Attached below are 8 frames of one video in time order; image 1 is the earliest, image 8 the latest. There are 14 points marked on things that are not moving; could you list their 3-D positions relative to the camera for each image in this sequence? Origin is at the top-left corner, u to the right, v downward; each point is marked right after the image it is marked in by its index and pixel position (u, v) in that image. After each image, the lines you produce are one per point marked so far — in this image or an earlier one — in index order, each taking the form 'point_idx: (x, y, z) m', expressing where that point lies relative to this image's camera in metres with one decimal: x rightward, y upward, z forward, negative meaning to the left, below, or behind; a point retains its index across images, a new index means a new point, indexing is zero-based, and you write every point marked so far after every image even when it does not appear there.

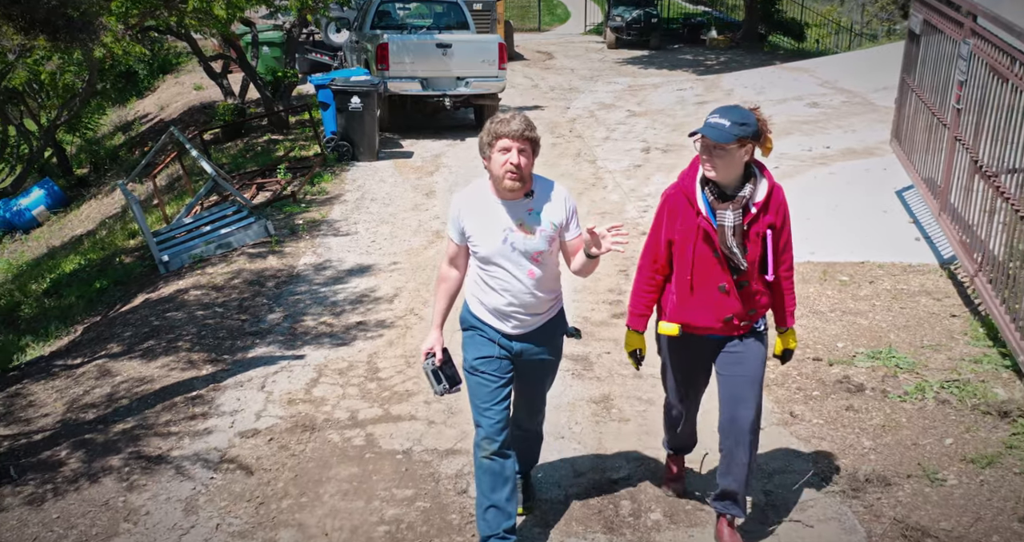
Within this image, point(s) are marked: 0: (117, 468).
0: (-2.0, -1.0, +4.1) m
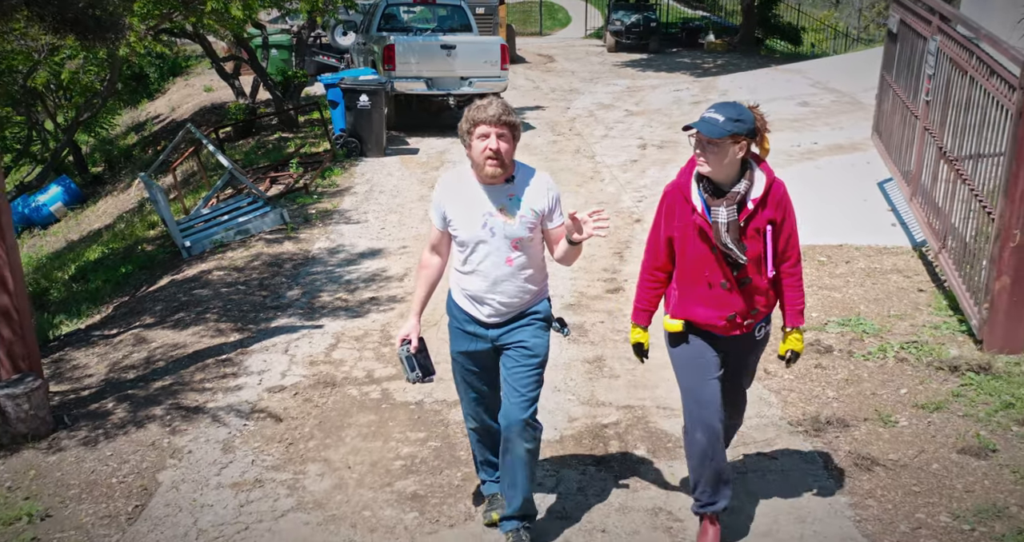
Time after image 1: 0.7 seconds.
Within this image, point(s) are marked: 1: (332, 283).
0: (-2.0, -0.8, +4.5) m
1: (-1.5, -0.1, +6.6) m
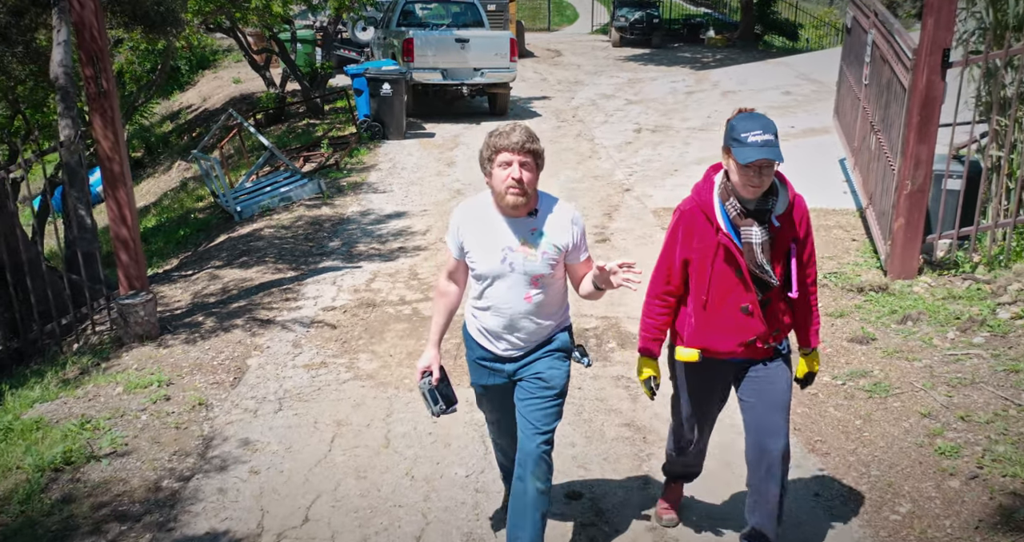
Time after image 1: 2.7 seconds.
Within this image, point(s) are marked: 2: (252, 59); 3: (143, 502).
0: (-1.9, -0.4, +5.8) m
1: (-1.4, +0.3, +7.8) m
2: (-5.1, +4.1, +16.0) m
3: (-1.7, -1.0, +3.7) m
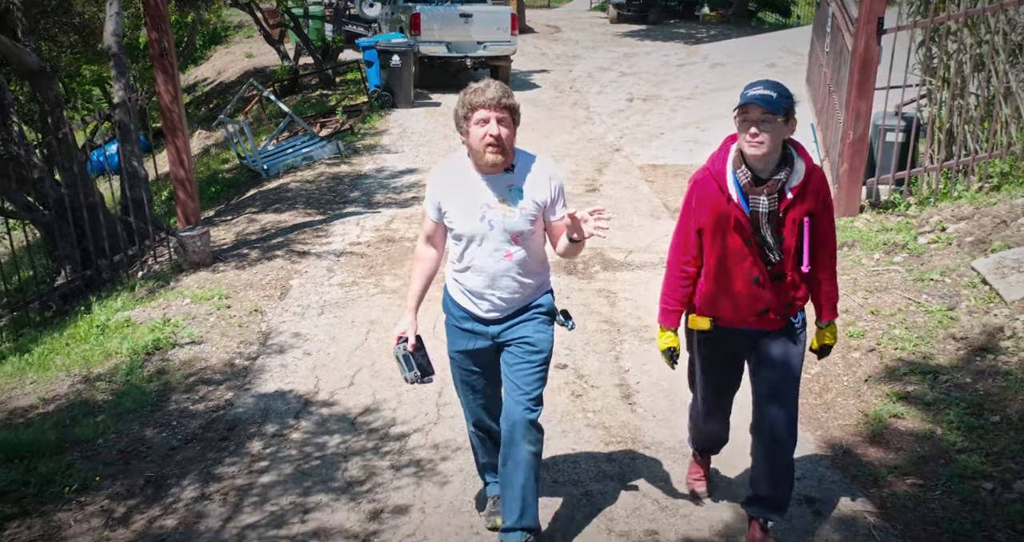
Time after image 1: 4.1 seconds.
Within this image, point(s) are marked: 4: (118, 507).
0: (-1.9, +0.1, +6.8) m
1: (-1.4, +0.9, +8.8) m
2: (-5.1, +4.9, +16.9) m
3: (-1.7, -0.6, +4.8) m
4: (-1.7, -1.0, +3.4) m
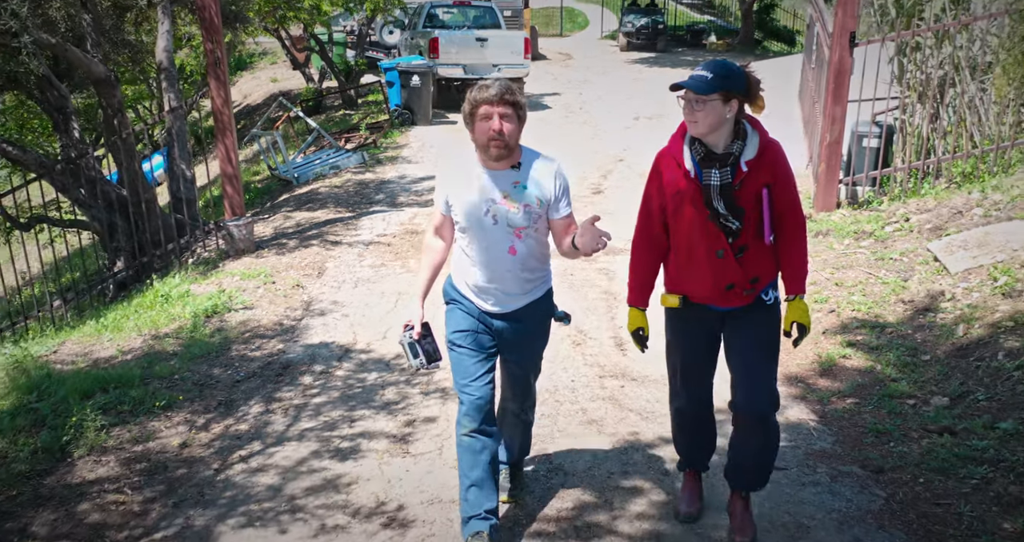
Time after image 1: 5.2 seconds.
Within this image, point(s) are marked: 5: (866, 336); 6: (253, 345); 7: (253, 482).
0: (-1.8, +0.3, +7.6) m
1: (-1.3, +0.9, +9.6) m
2: (-4.8, +4.7, +17.9) m
3: (-1.6, -0.4, +5.5) m
4: (-1.6, -0.8, +4.2) m
5: (+2.1, -0.4, +4.9) m
6: (-1.7, -0.5, +5.3) m
7: (-1.1, -0.9, +3.6) m
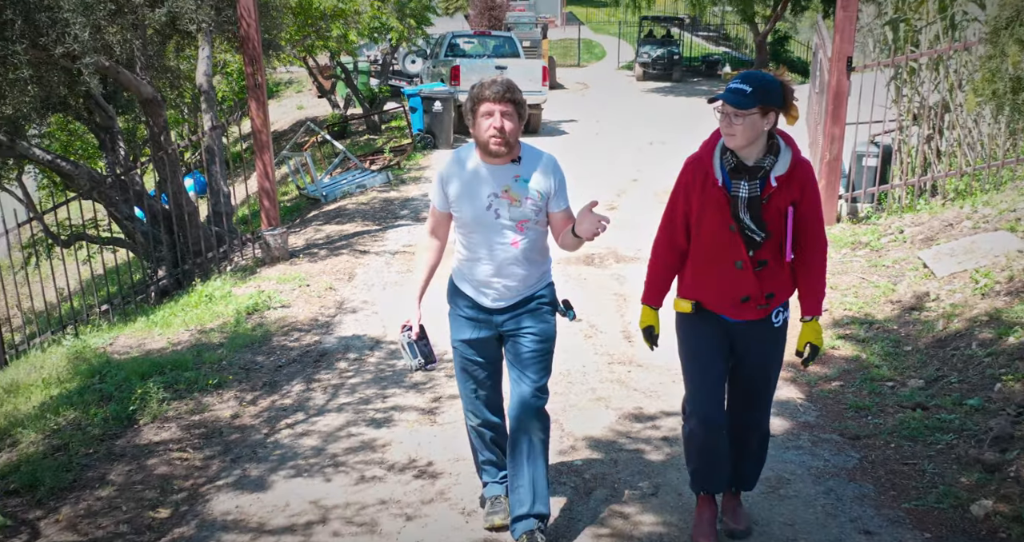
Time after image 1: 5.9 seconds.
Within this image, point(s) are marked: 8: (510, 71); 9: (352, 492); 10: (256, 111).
0: (-1.7, +0.2, +8.2) m
1: (-1.0, +0.8, +10.2) m
2: (-4.4, +4.2, +18.6) m
3: (-1.5, -0.4, +6.0) m
4: (-1.5, -0.7, +4.7) m
5: (+2.2, -0.4, +5.3) m
6: (-1.6, -0.5, +5.8) m
7: (-1.1, -0.9, +4.0) m
8: (0.0, +4.0, +16.3) m
9: (-0.7, -1.0, +3.6) m
10: (-2.5, +1.6, +8.0) m
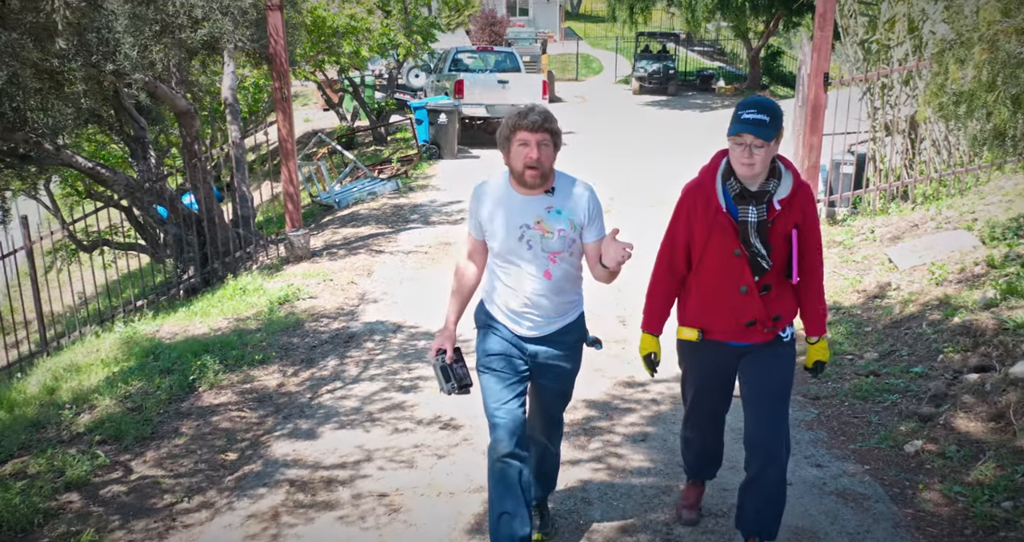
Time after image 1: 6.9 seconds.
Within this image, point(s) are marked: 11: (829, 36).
0: (-1.6, +0.2, +8.8) m
1: (-1.0, +0.8, +10.9) m
2: (-4.4, +4.1, +19.4) m
3: (-1.4, -0.3, +6.7) m
4: (-1.5, -0.6, +5.4) m
5: (+2.3, -0.3, +5.9) m
6: (-1.5, -0.4, +6.4) m
7: (-1.0, -0.8, +4.7) m
8: (0.0, +3.9, +17.0) m
9: (-0.6, -0.9, +4.2) m
10: (-2.4, +1.6, +8.7) m
11: (+3.2, +2.4, +8.2) m
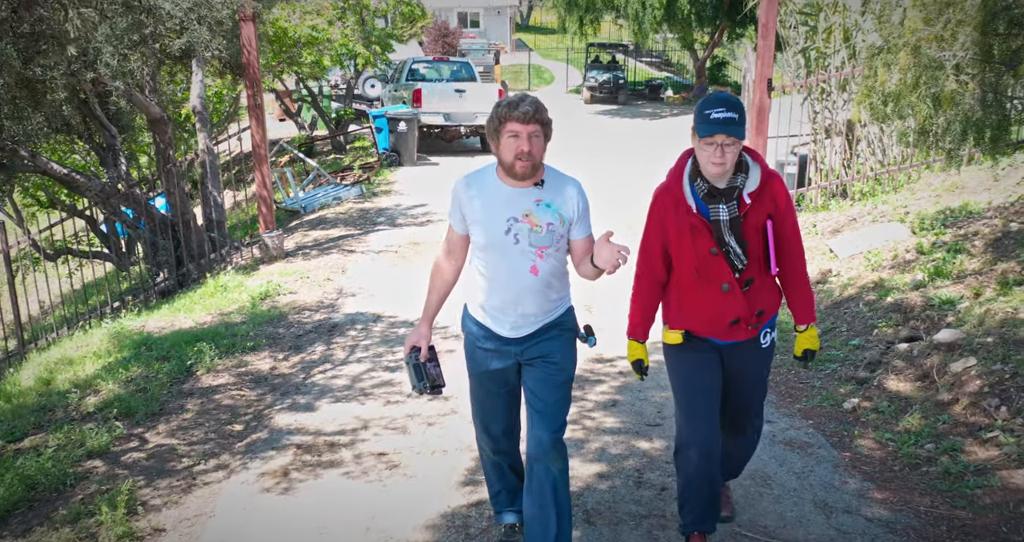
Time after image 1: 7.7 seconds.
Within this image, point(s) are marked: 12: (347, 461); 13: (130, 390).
0: (-2.0, +0.2, +9.2) m
1: (-1.5, +0.8, +11.2) m
2: (-5.4, +3.9, +19.6) m
3: (-1.7, -0.3, +7.0) m
4: (-1.6, -0.6, +5.7) m
5: (+2.1, -0.2, +6.5) m
6: (-1.7, -0.4, +6.8) m
7: (-1.1, -0.7, +5.1) m
8: (-0.9, +3.8, +17.5) m
9: (-0.7, -0.8, +4.6) m
10: (-2.8, +1.6, +9.0) m
11: (+2.8, +2.5, +8.8) m
12: (-0.8, -0.9, +3.9) m
13: (-2.3, -0.7, +4.9) m
